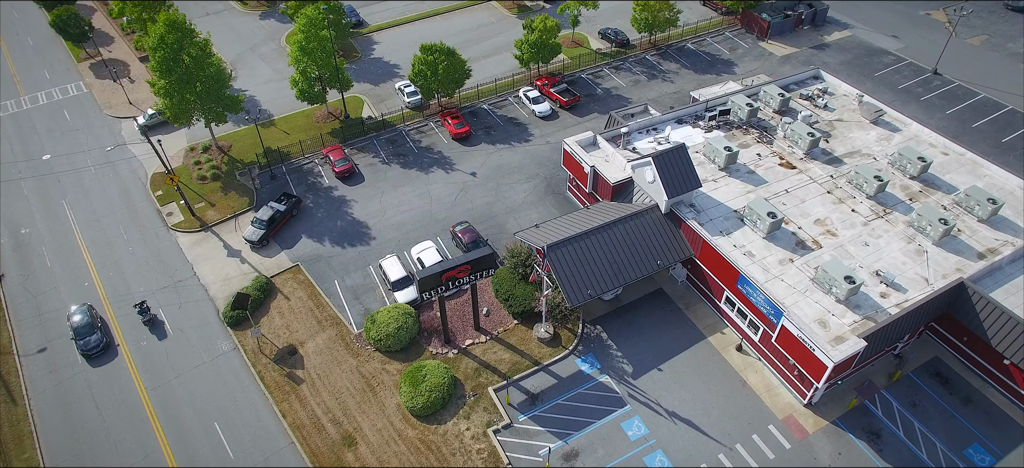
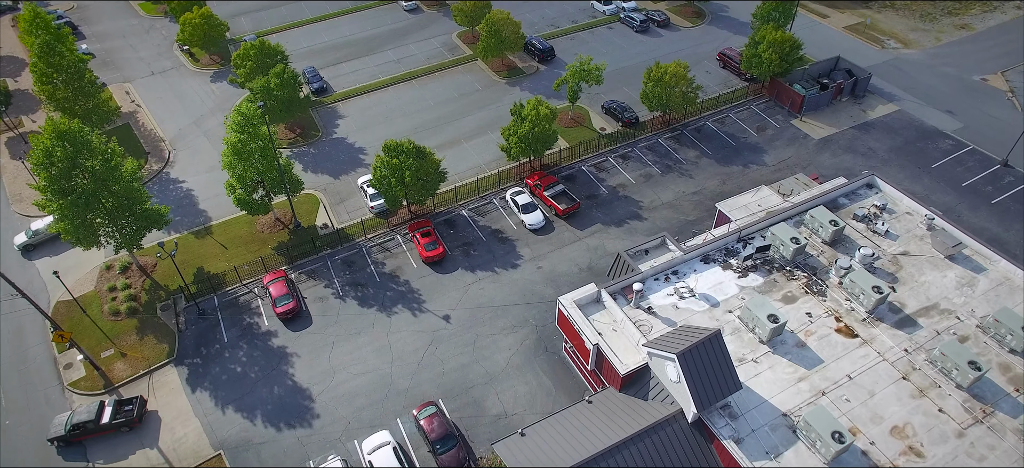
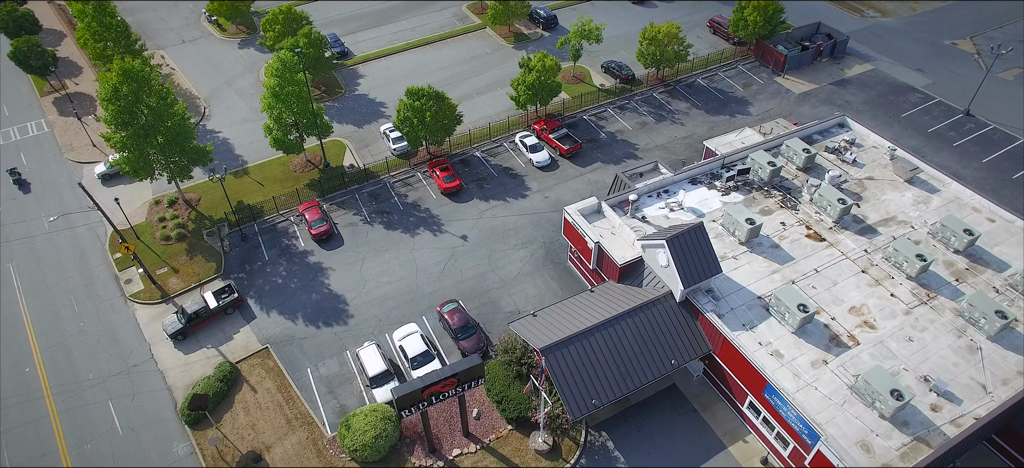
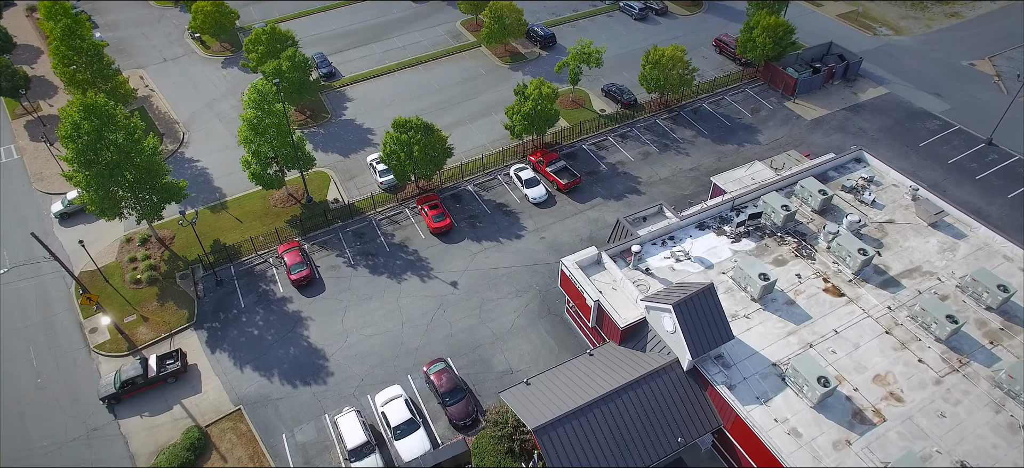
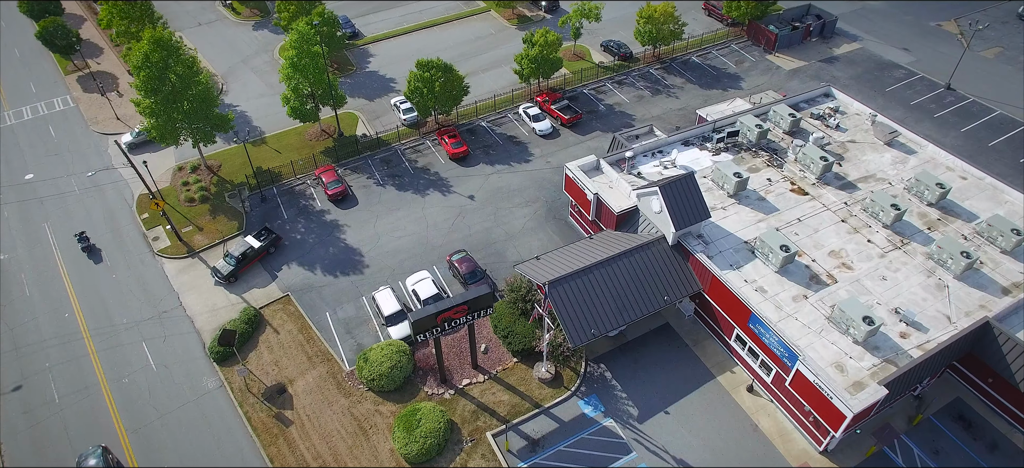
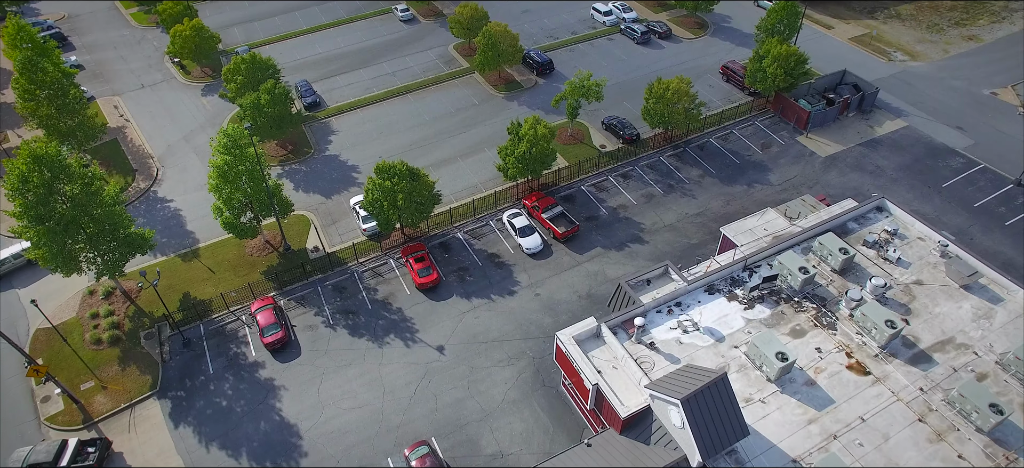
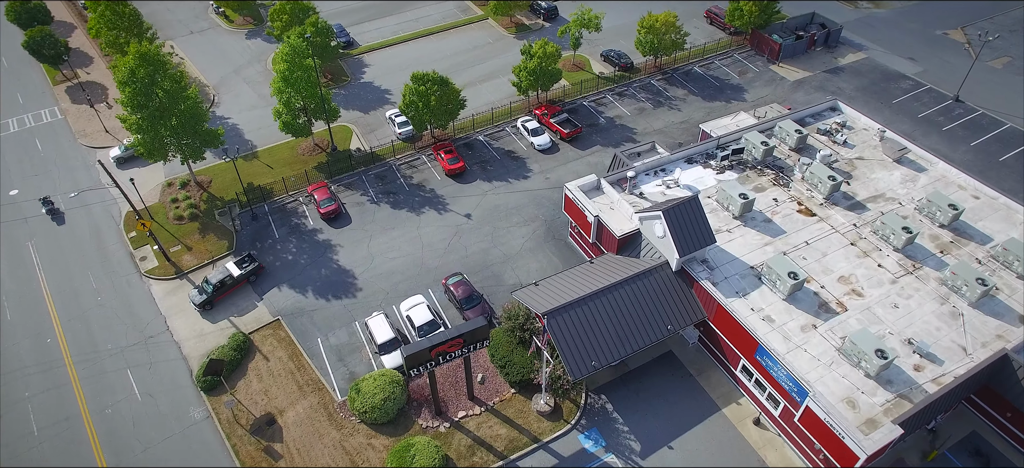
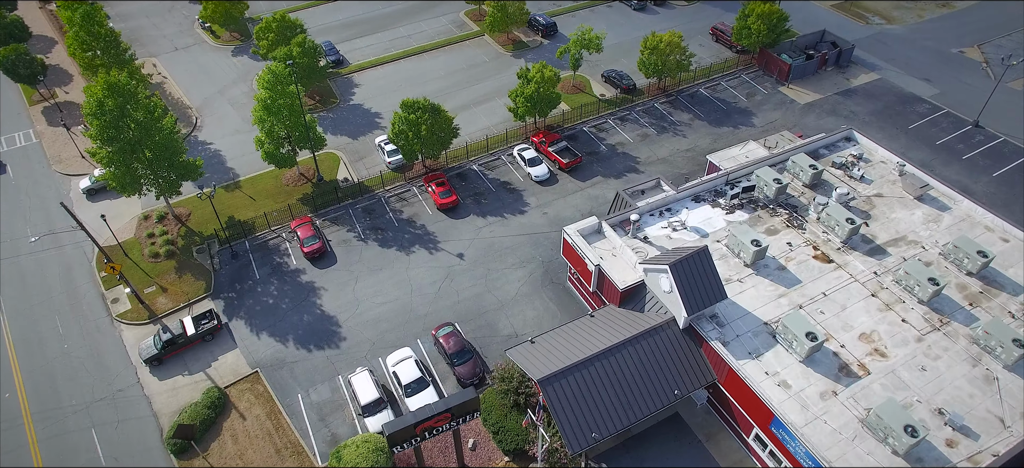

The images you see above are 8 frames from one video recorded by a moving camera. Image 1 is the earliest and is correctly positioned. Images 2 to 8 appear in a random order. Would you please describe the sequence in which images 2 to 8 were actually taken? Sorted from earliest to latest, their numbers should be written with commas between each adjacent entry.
5, 7, 3, 8, 4, 2, 6
